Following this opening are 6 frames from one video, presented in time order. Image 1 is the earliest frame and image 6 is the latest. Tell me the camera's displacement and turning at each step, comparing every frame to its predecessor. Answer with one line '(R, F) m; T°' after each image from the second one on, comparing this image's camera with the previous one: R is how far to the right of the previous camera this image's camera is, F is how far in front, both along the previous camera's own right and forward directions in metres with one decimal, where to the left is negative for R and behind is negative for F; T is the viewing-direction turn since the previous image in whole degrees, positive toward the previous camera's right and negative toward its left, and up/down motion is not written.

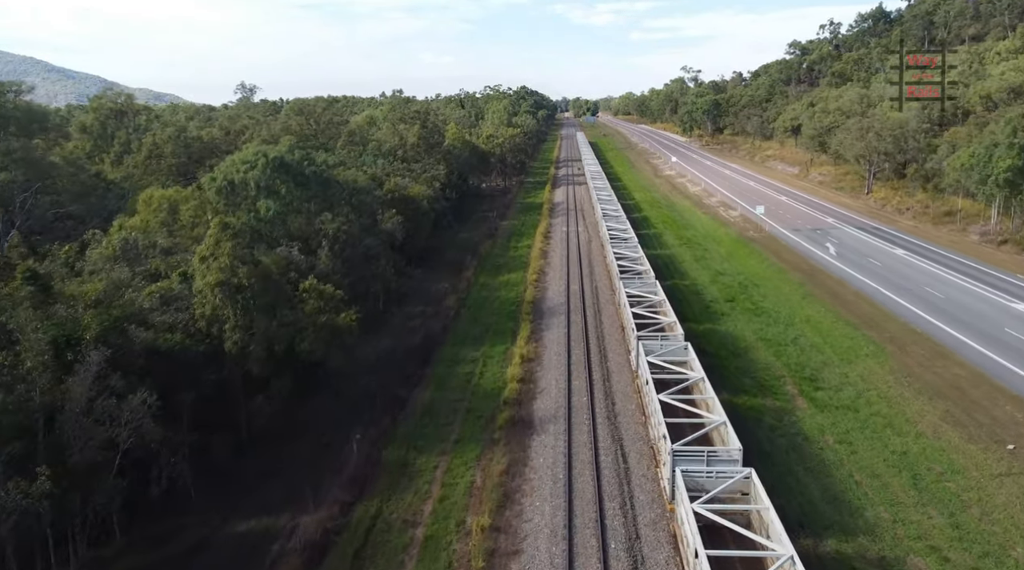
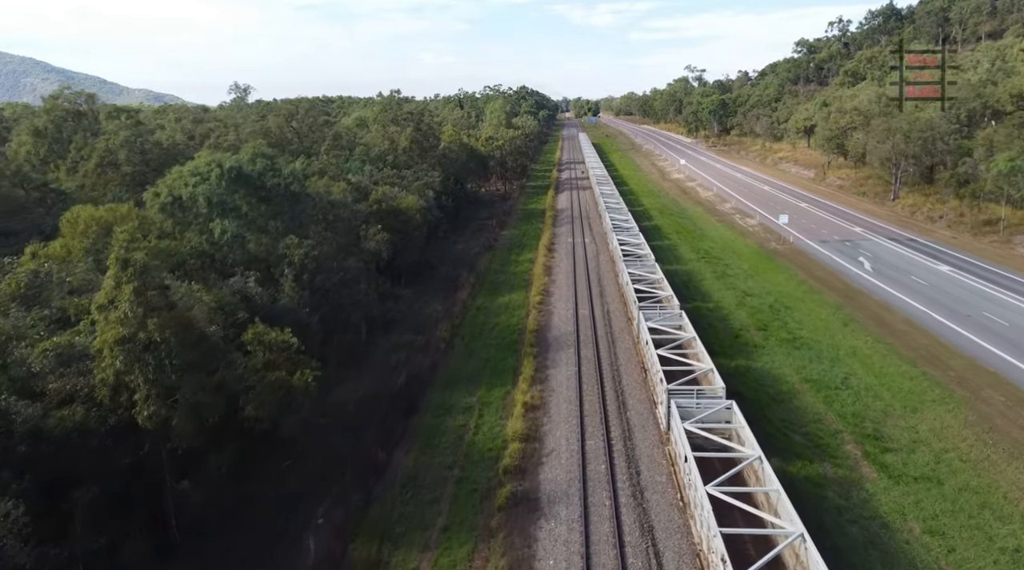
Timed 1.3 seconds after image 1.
(0.0, +4.8) m; 0°
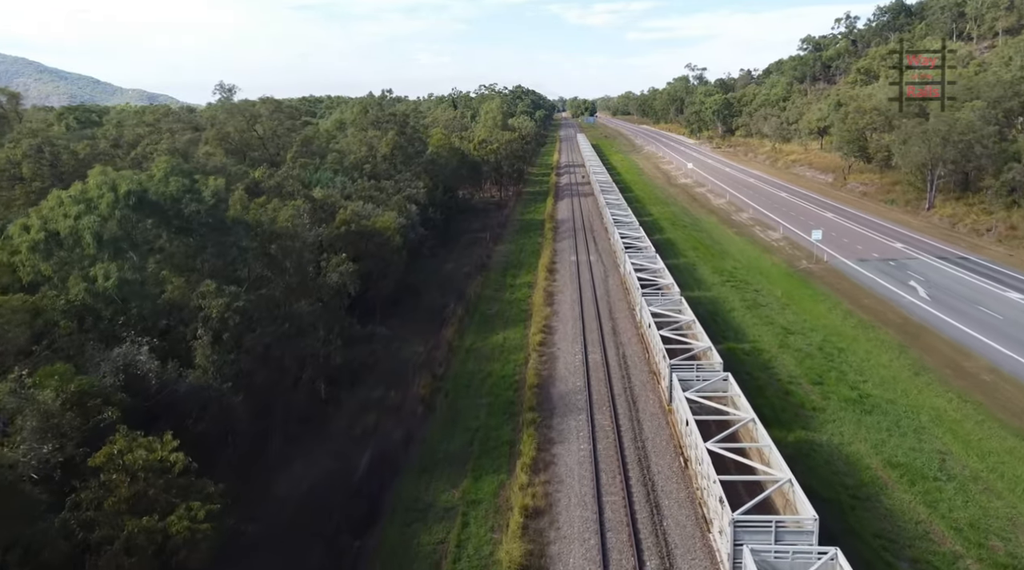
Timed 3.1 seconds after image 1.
(0.0, +6.5) m; 0°
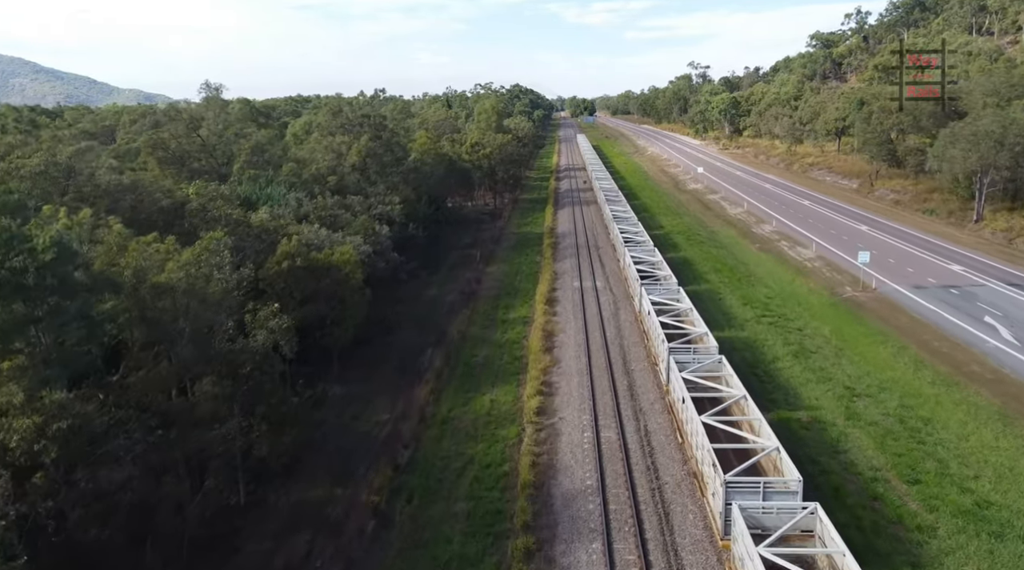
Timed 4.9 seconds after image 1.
(+0.3, +7.1) m; 0°
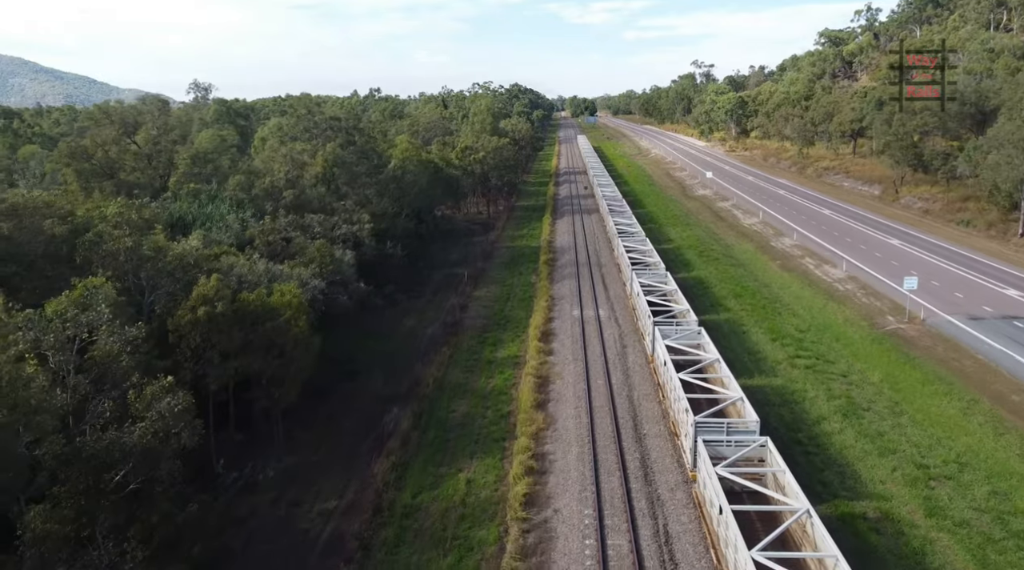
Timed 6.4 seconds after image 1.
(+0.5, +5.6) m; 0°
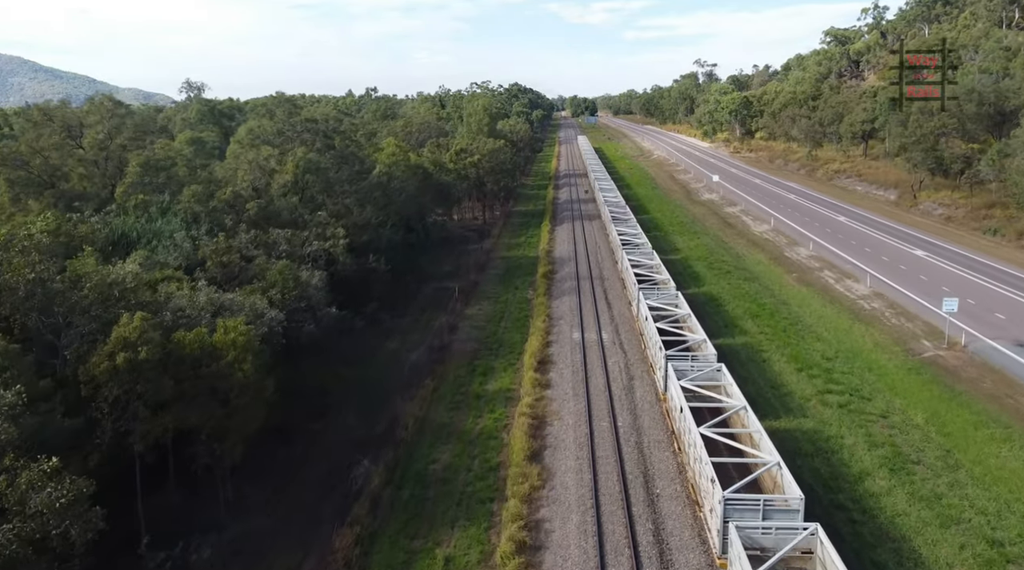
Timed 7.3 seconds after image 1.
(+0.3, +3.6) m; 0°
